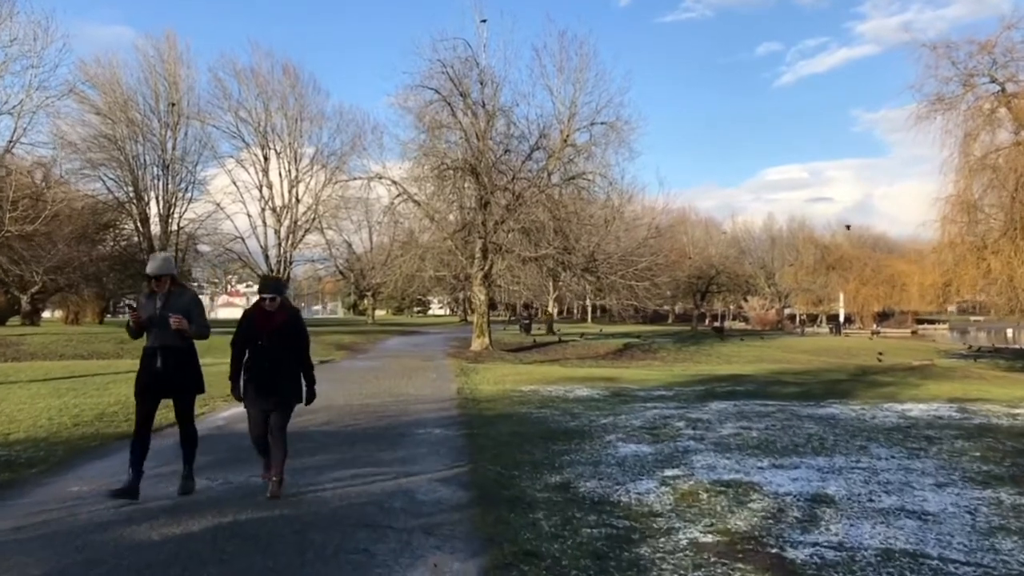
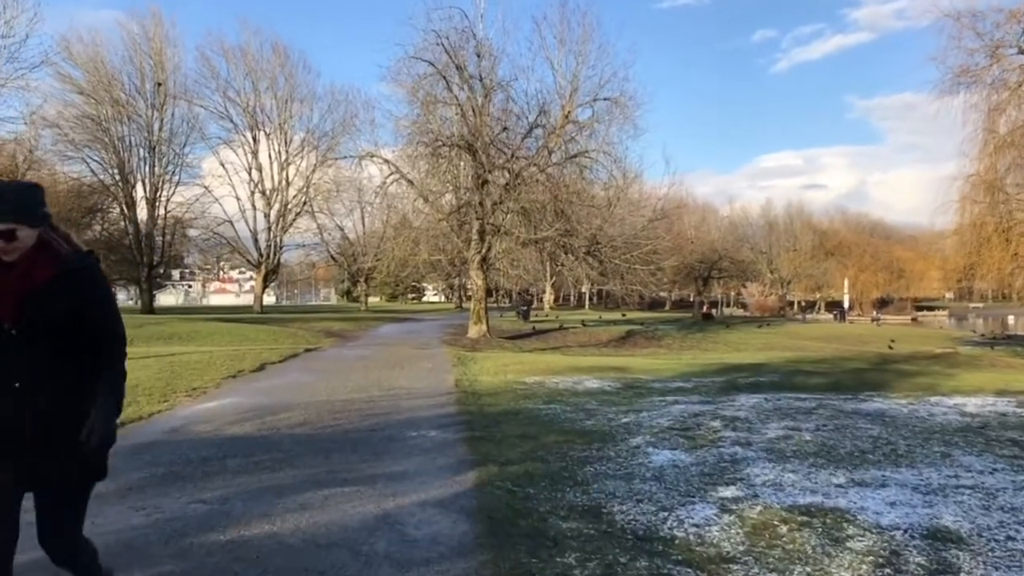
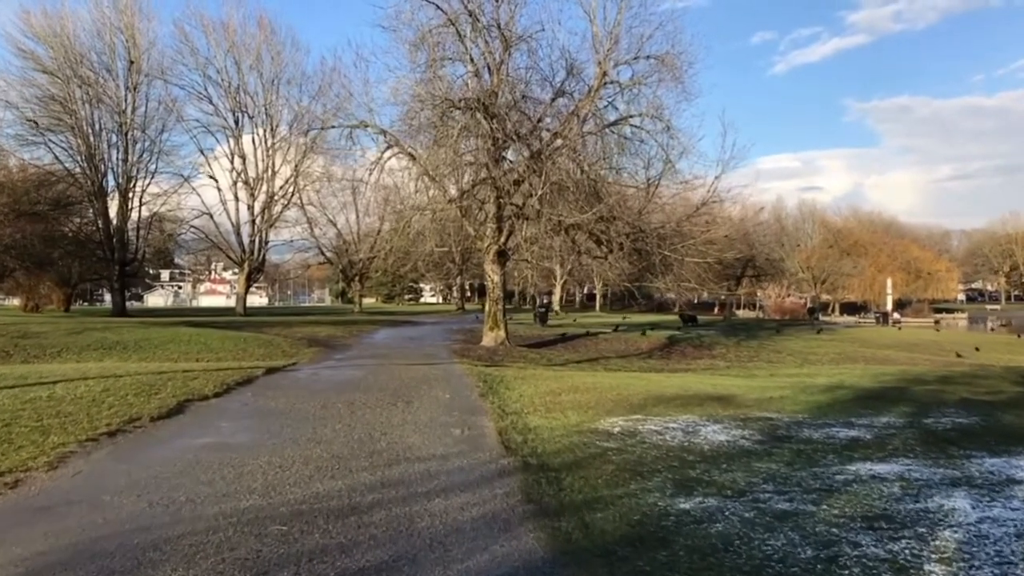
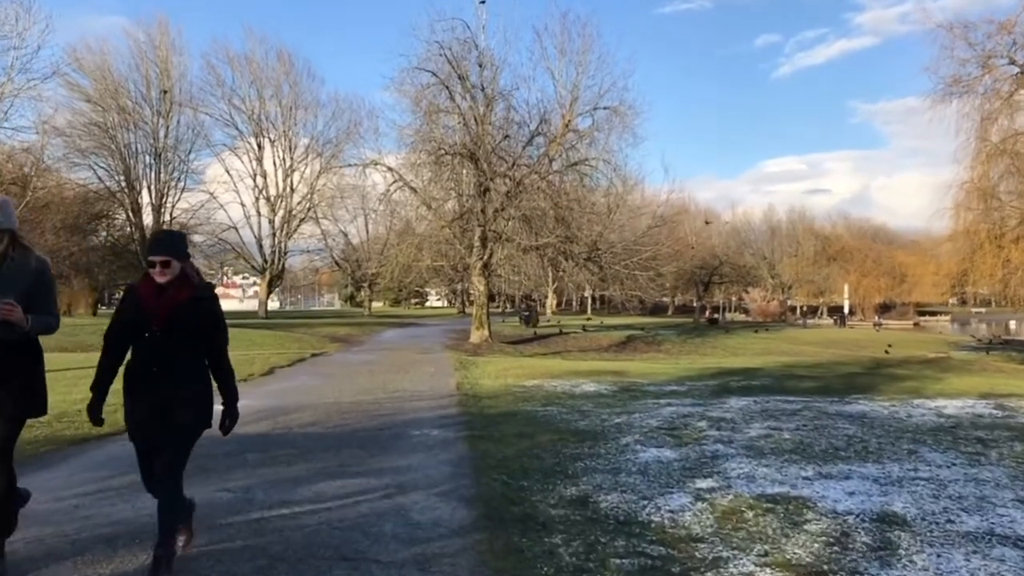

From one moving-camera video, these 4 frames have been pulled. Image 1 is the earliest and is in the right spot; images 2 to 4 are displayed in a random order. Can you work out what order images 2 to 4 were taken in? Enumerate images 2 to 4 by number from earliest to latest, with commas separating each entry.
4, 2, 3
